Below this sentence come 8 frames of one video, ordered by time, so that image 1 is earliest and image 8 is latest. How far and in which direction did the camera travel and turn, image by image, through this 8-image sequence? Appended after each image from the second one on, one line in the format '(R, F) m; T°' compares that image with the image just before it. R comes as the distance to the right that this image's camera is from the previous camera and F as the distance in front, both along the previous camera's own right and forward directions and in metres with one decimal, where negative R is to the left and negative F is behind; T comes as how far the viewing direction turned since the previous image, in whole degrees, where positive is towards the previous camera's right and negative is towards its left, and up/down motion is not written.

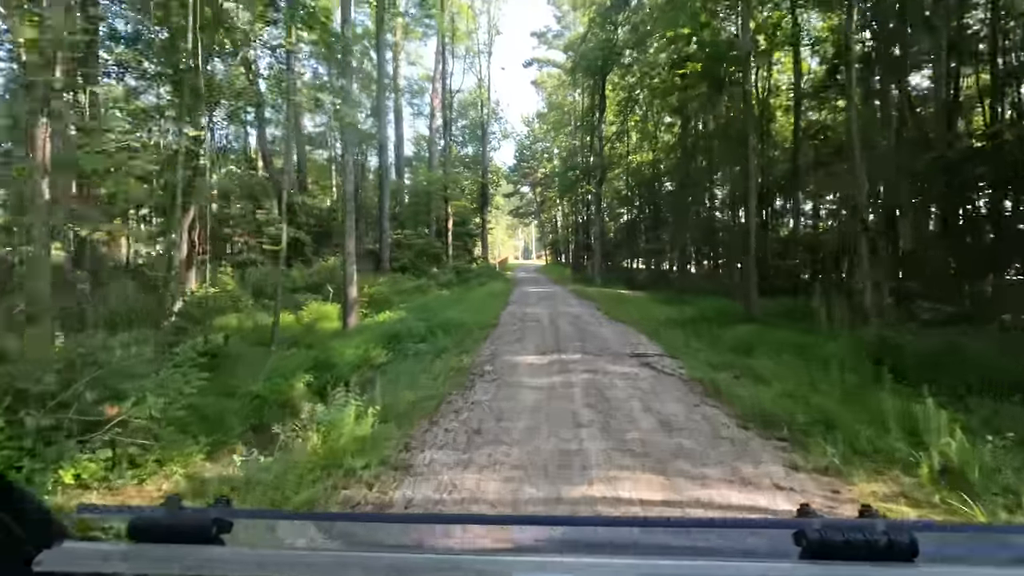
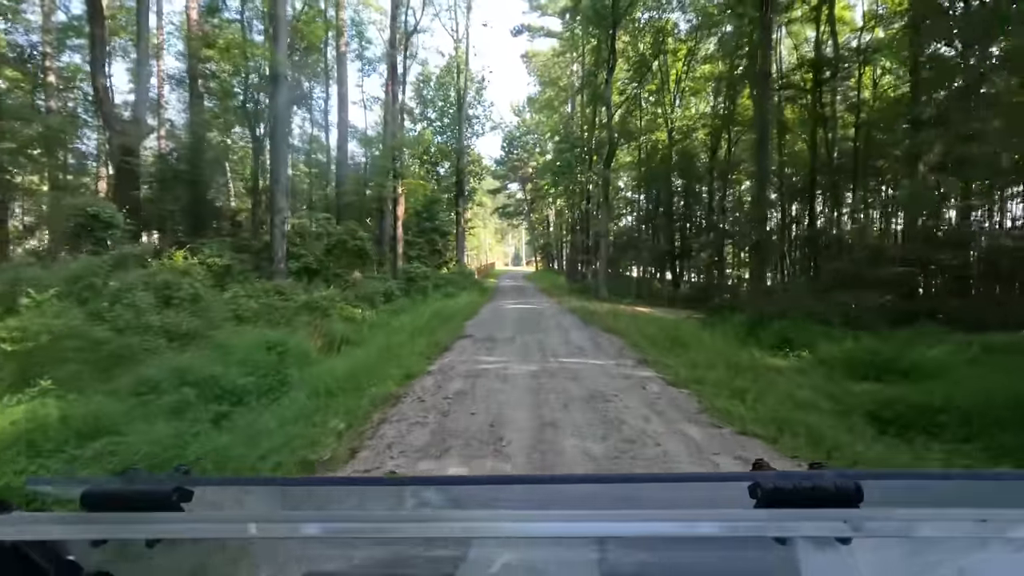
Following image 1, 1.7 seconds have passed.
(+0.3, +3.5) m; +1°
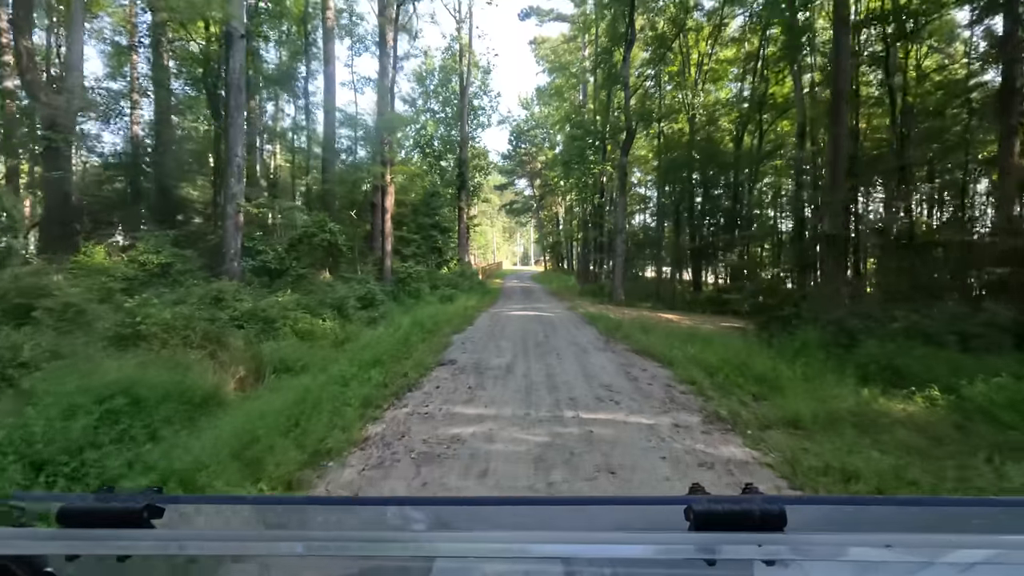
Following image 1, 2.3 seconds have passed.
(+0.1, +1.1) m; -1°
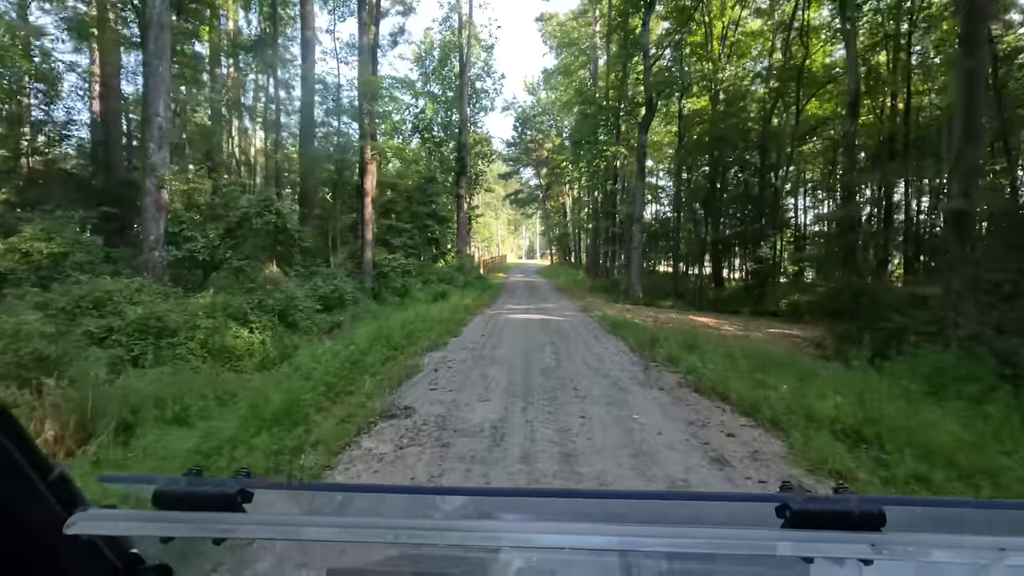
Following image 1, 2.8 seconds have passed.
(0.0, +1.1) m; -1°
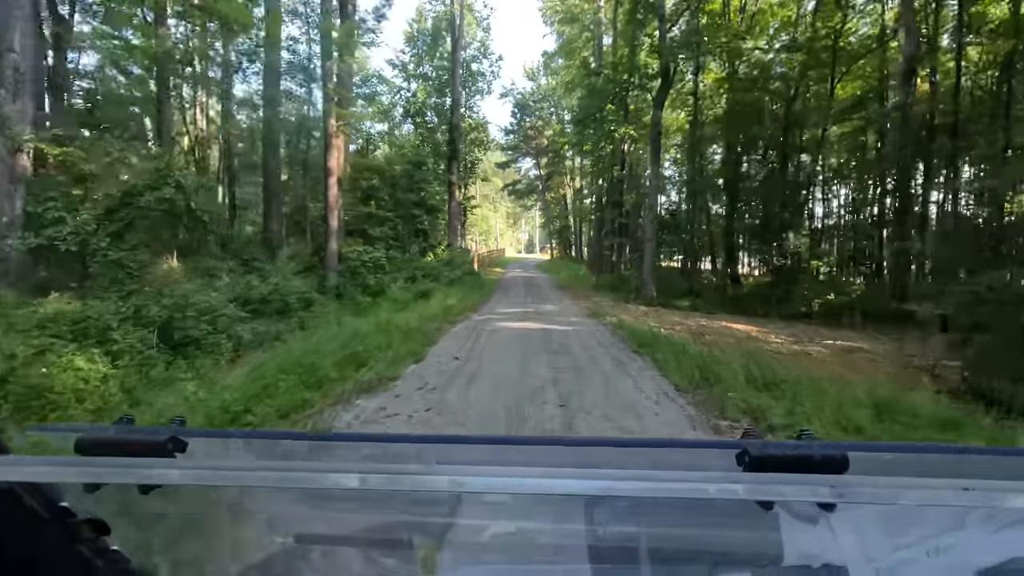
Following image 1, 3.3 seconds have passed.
(+0.1, +1.1) m; 0°
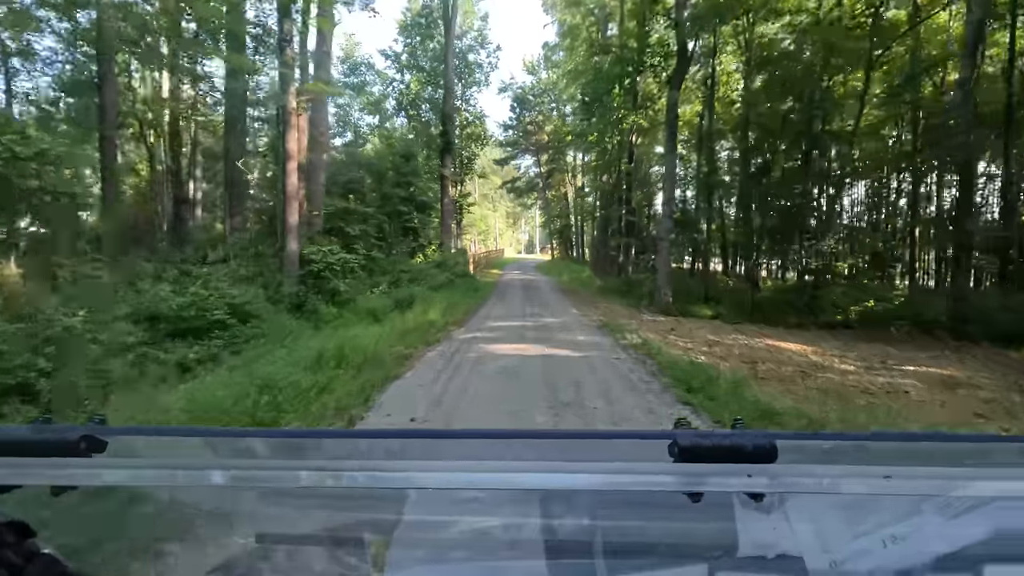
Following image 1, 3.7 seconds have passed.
(0.0, +0.9) m; 0°
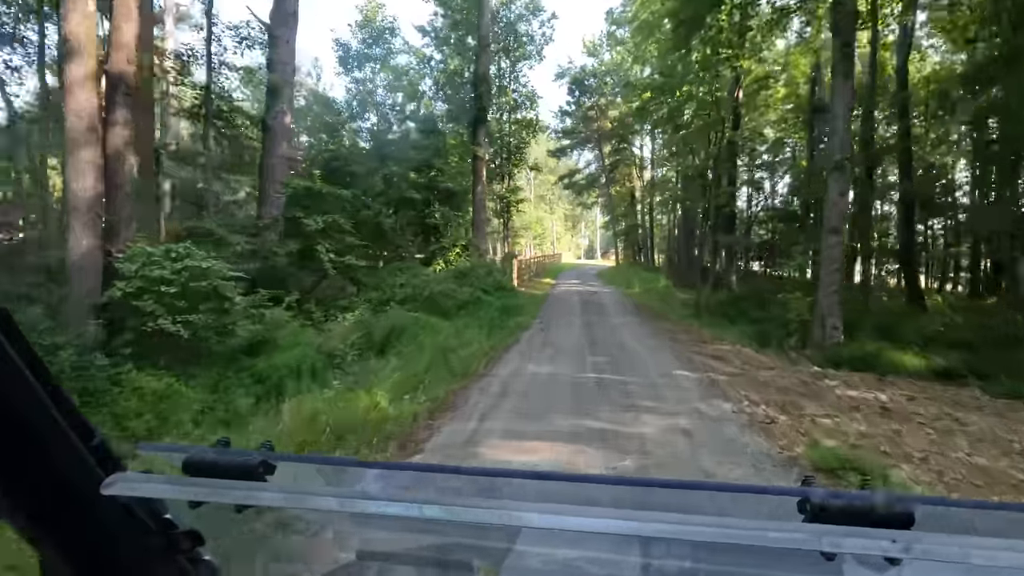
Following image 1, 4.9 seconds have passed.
(+0.1, +2.6) m; -6°
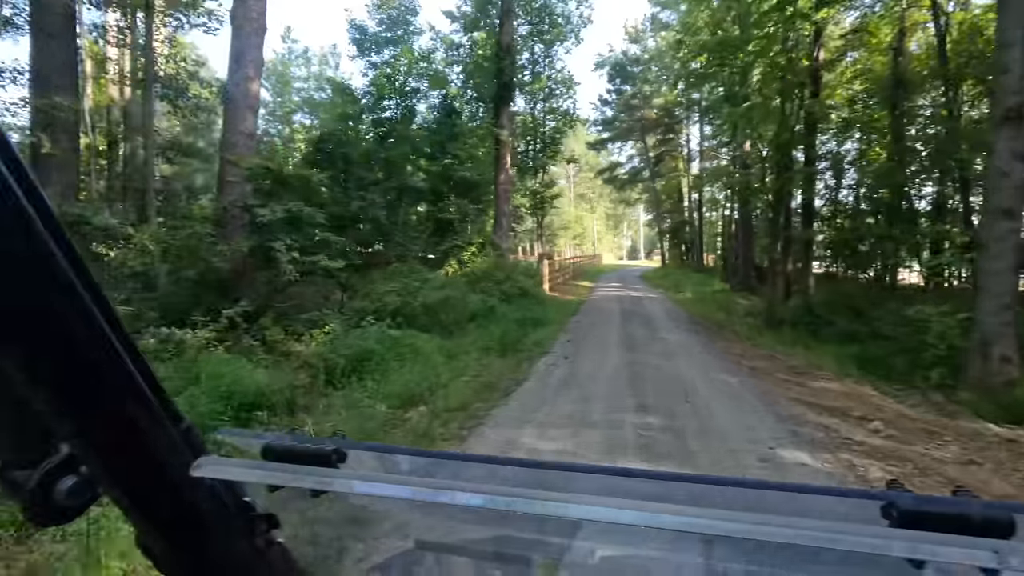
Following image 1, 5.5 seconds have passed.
(+0.2, +1.1) m; -4°
